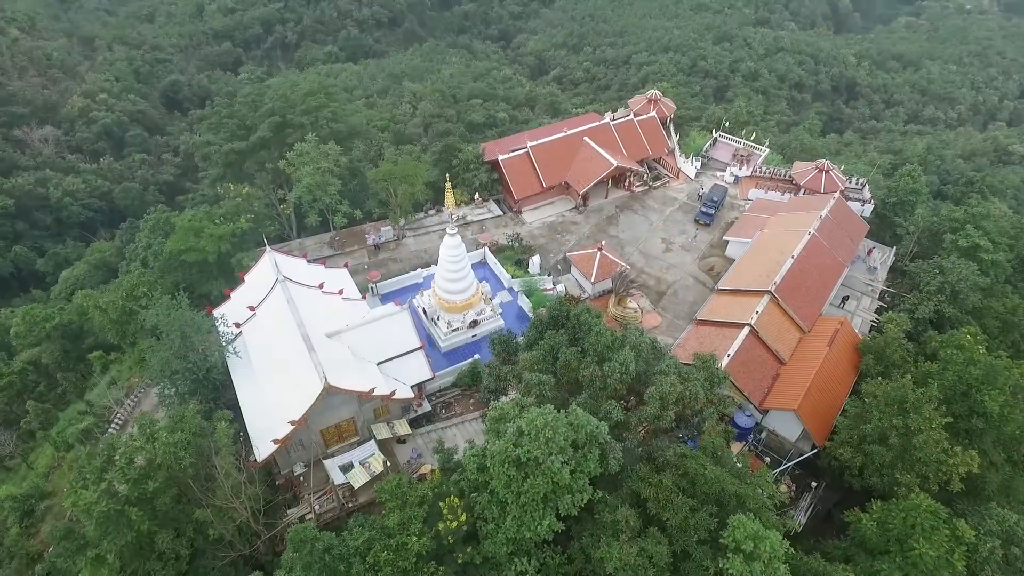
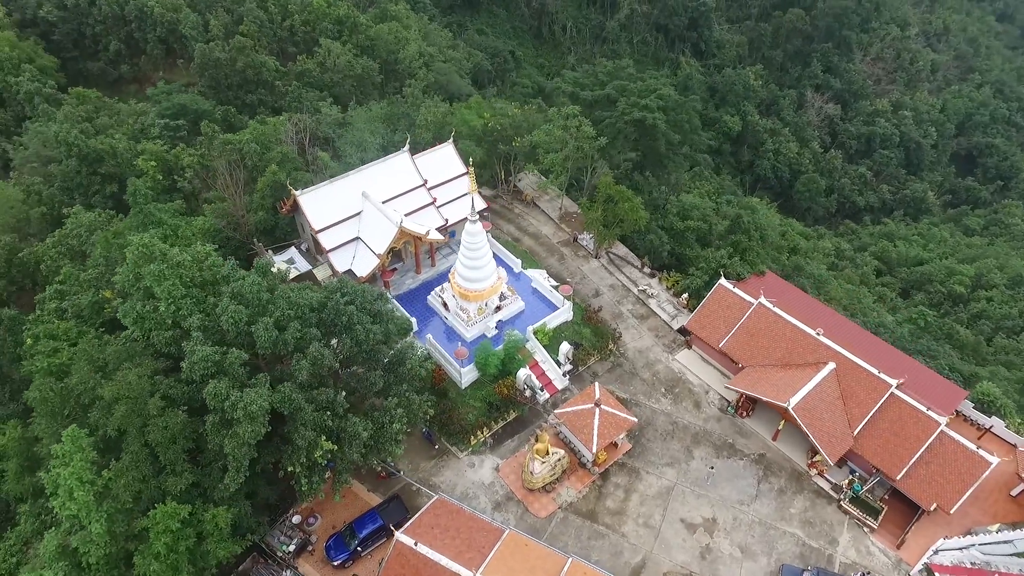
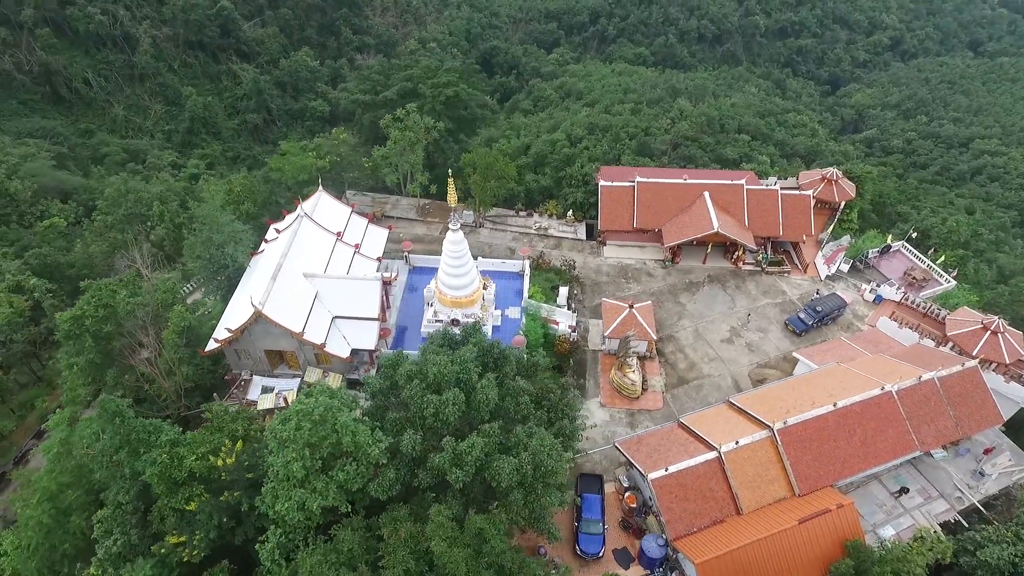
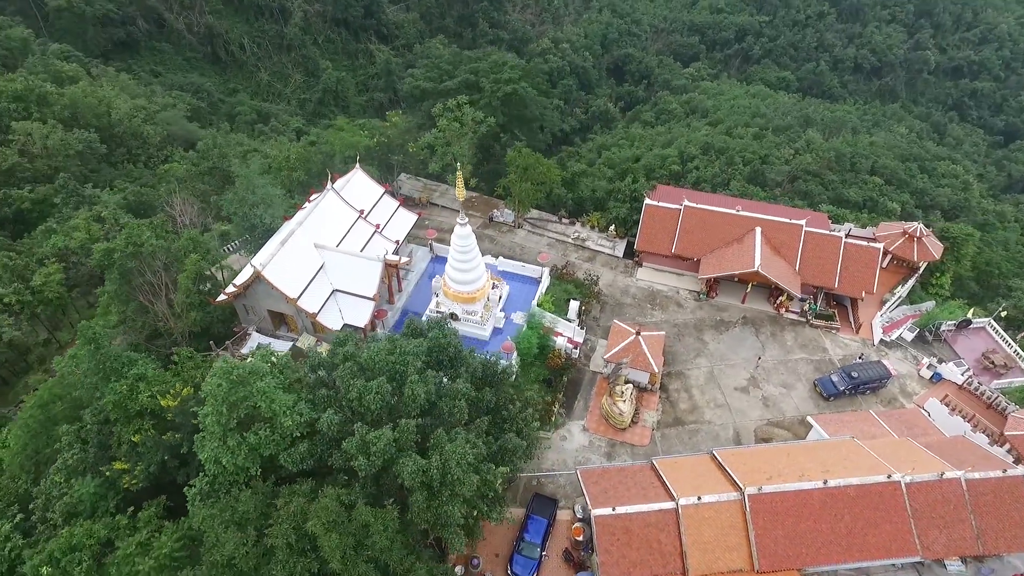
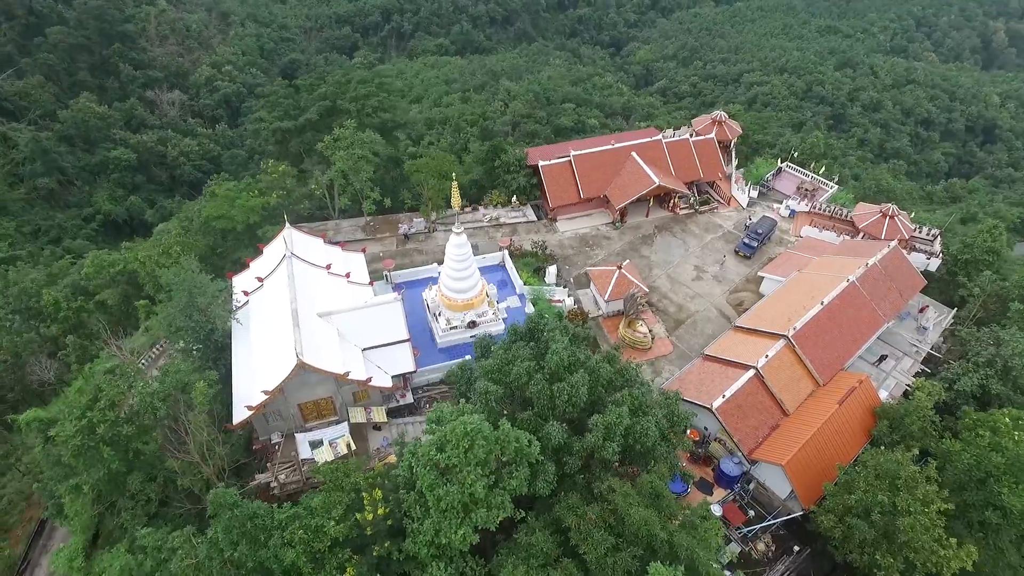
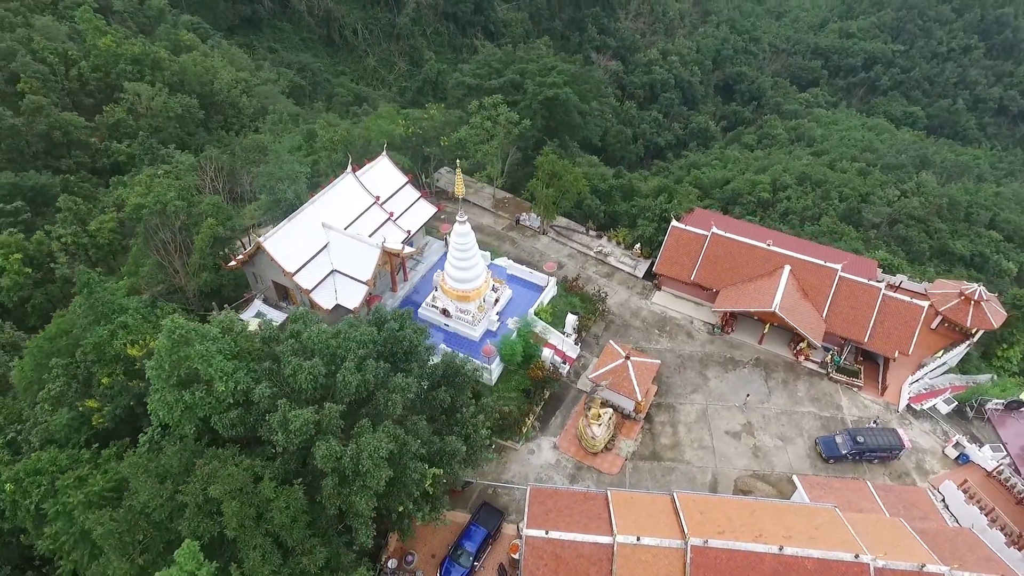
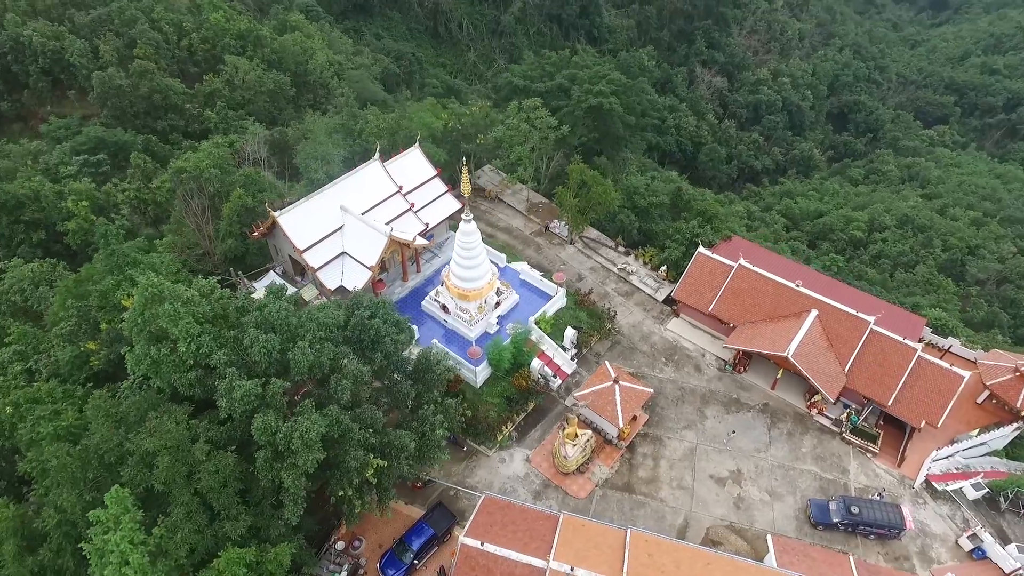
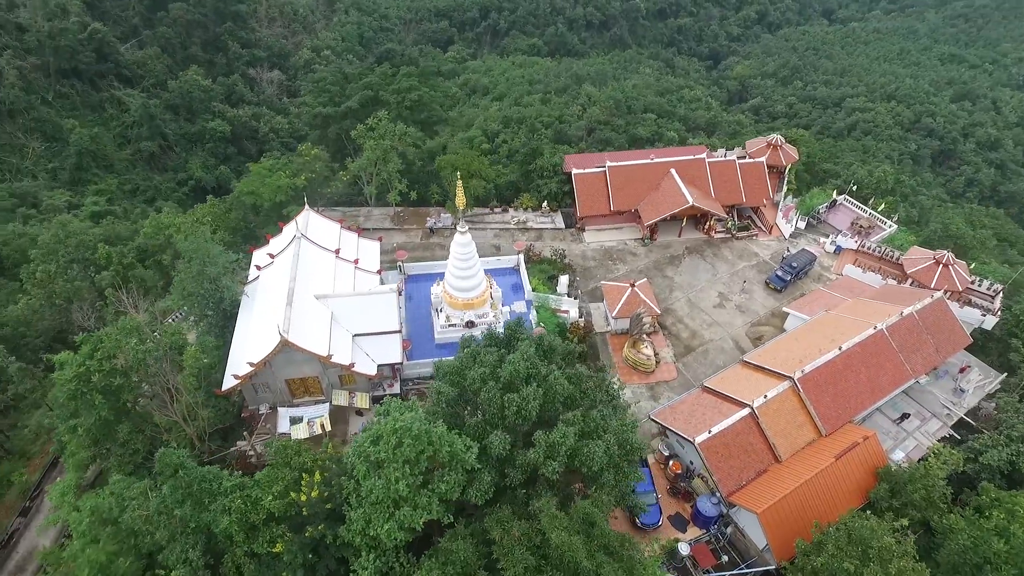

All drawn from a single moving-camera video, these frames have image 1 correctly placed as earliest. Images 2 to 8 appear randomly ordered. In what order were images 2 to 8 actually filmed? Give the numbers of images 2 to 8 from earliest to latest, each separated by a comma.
5, 8, 3, 4, 6, 7, 2
